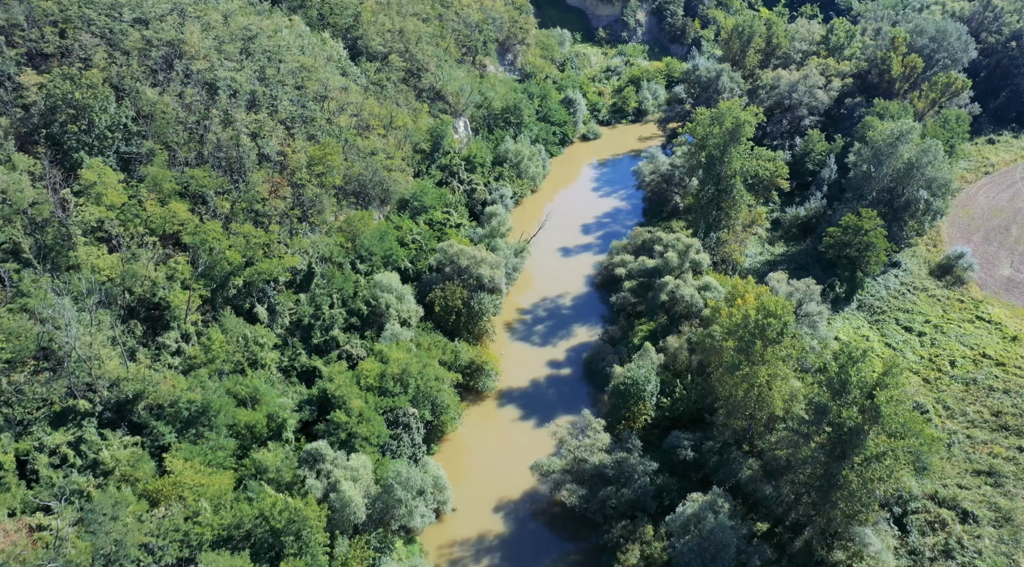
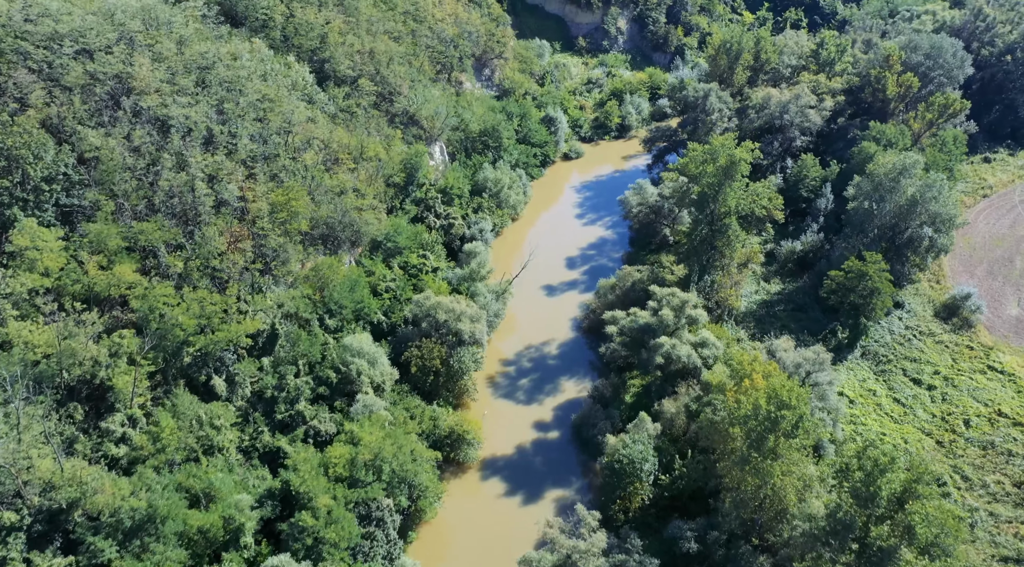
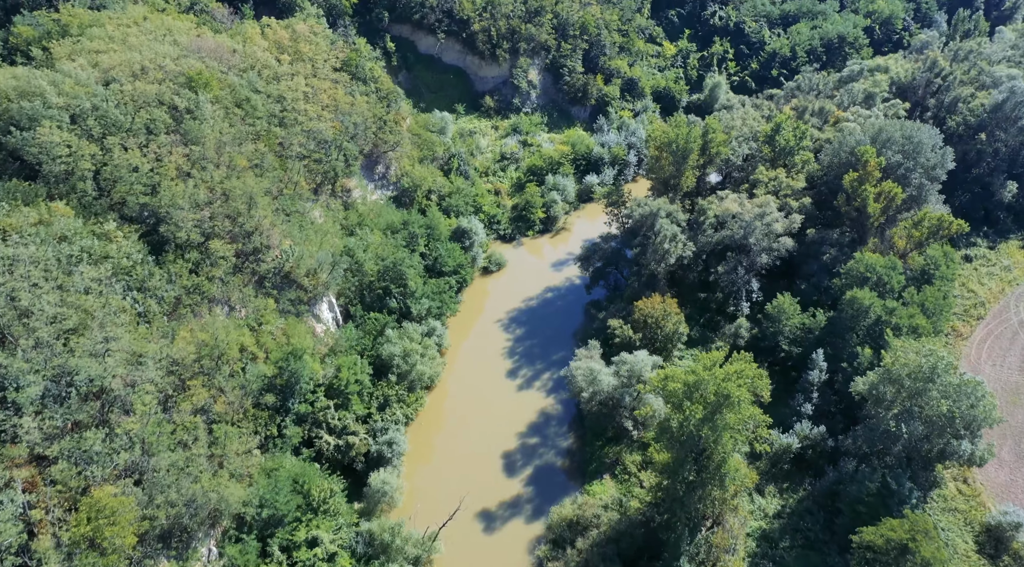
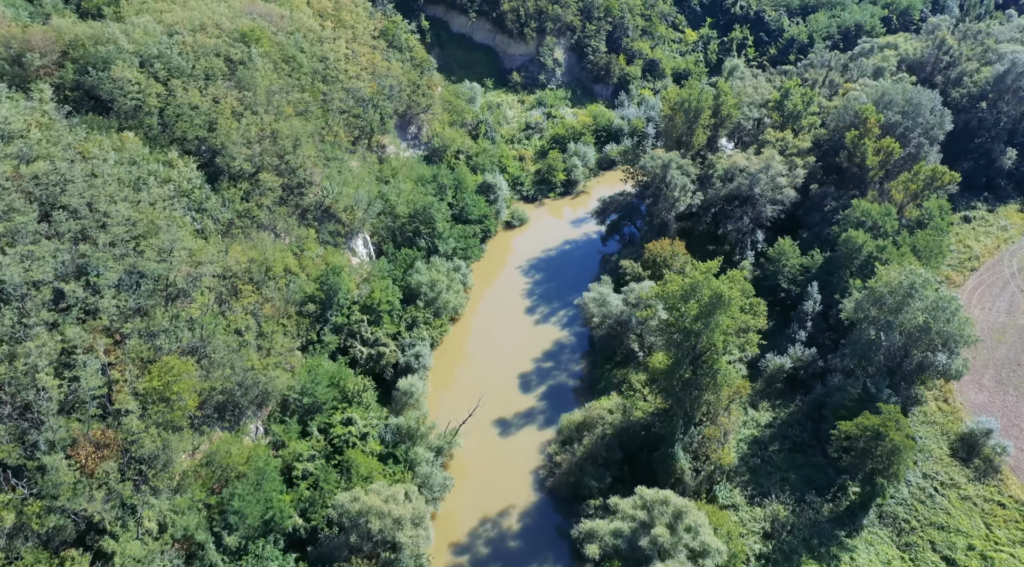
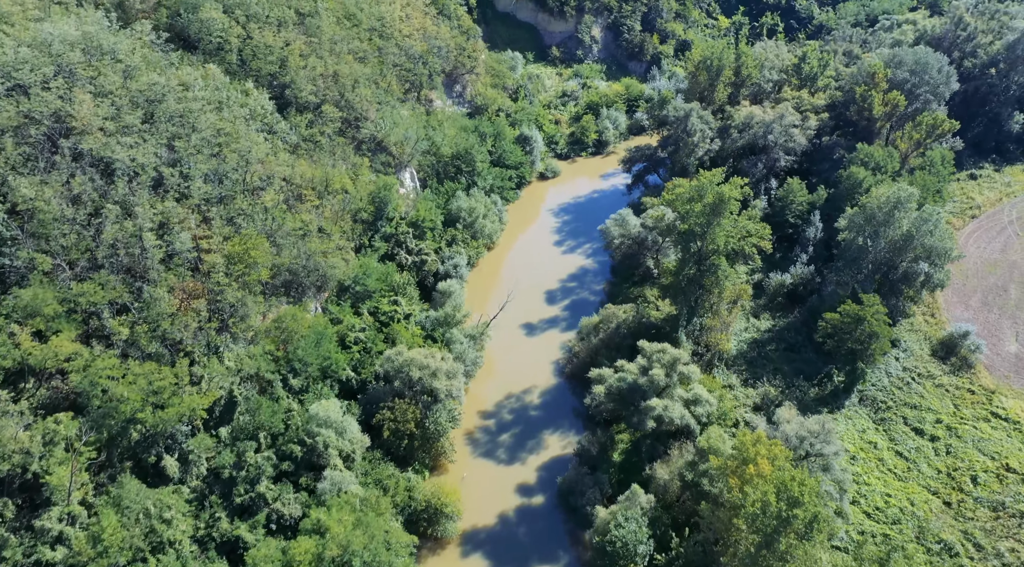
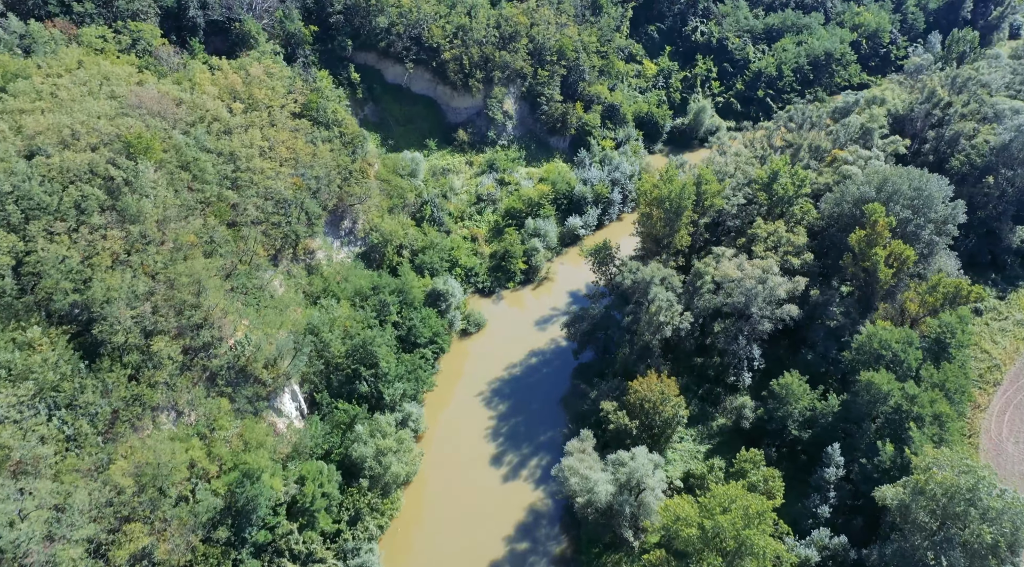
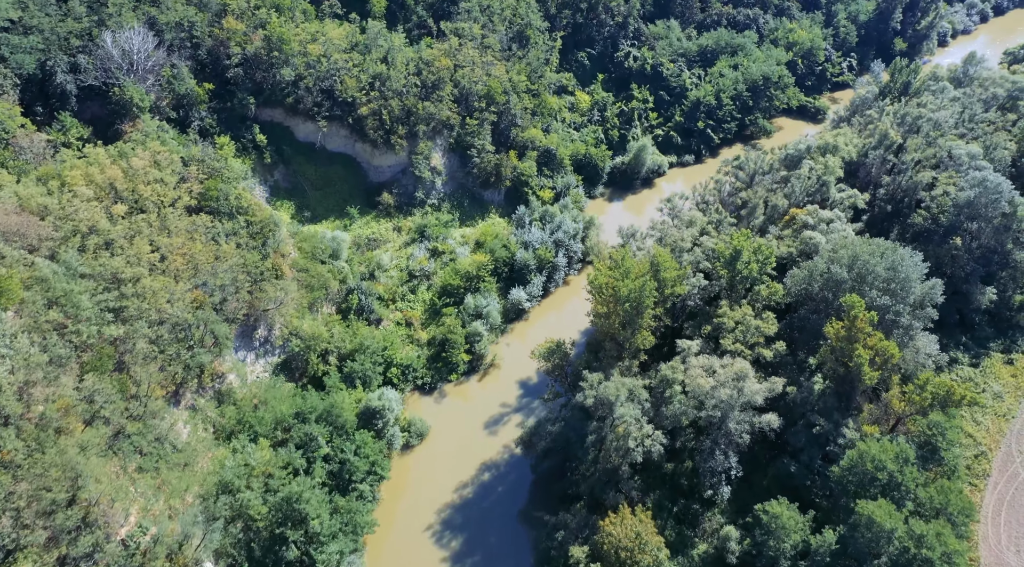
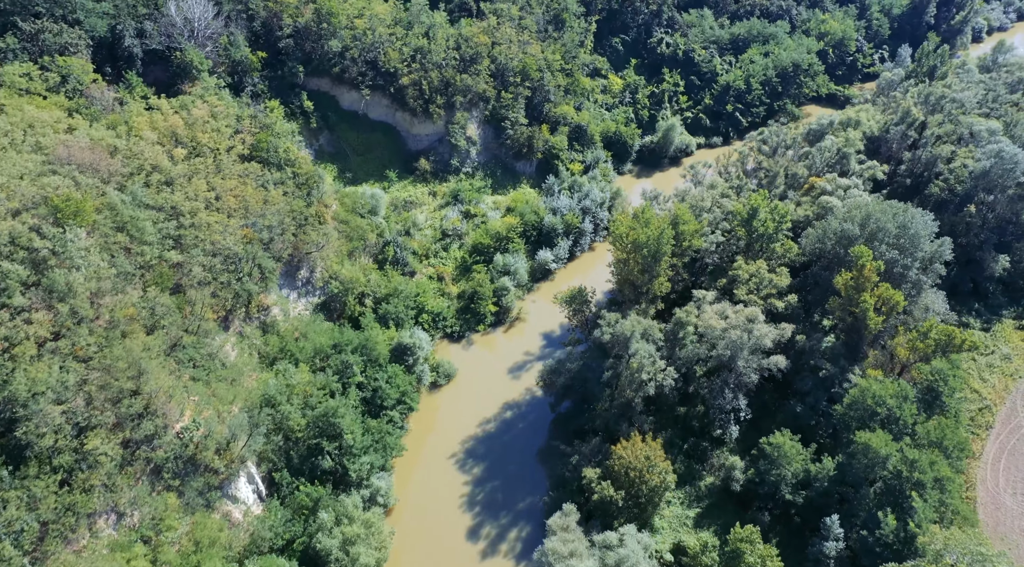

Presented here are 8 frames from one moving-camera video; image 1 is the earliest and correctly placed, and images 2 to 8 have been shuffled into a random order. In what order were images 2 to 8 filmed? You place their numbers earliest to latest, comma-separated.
2, 5, 4, 3, 6, 8, 7
